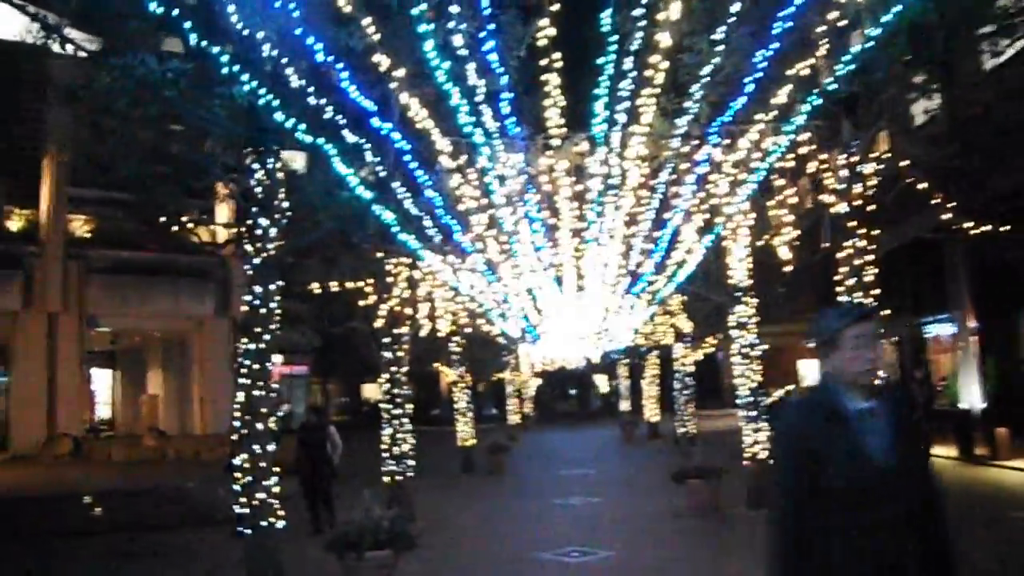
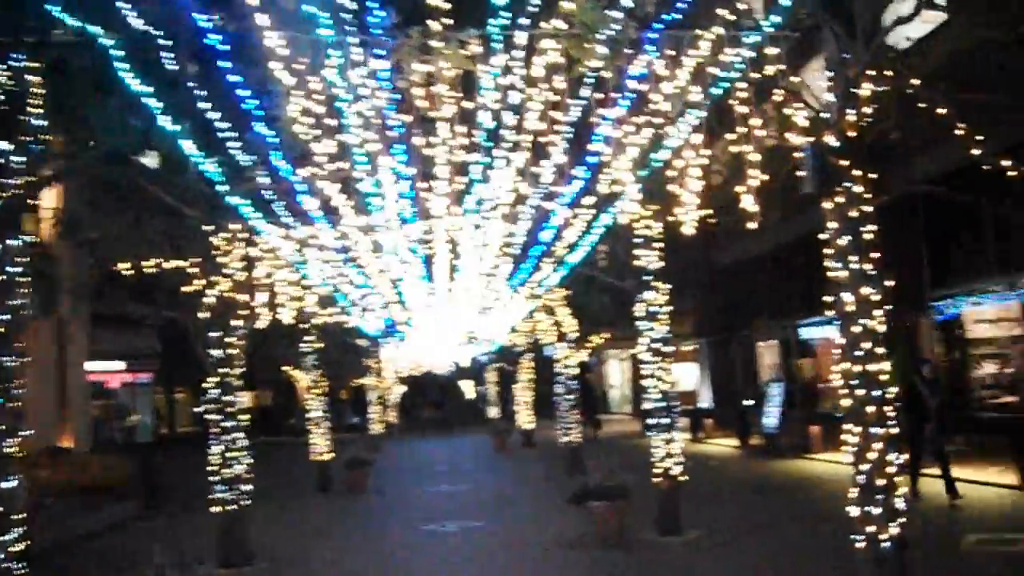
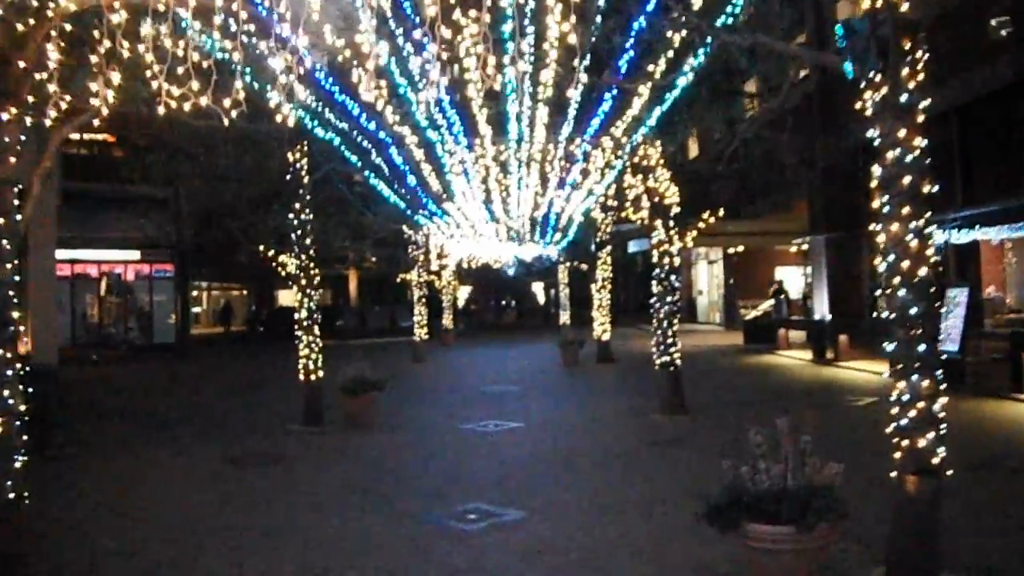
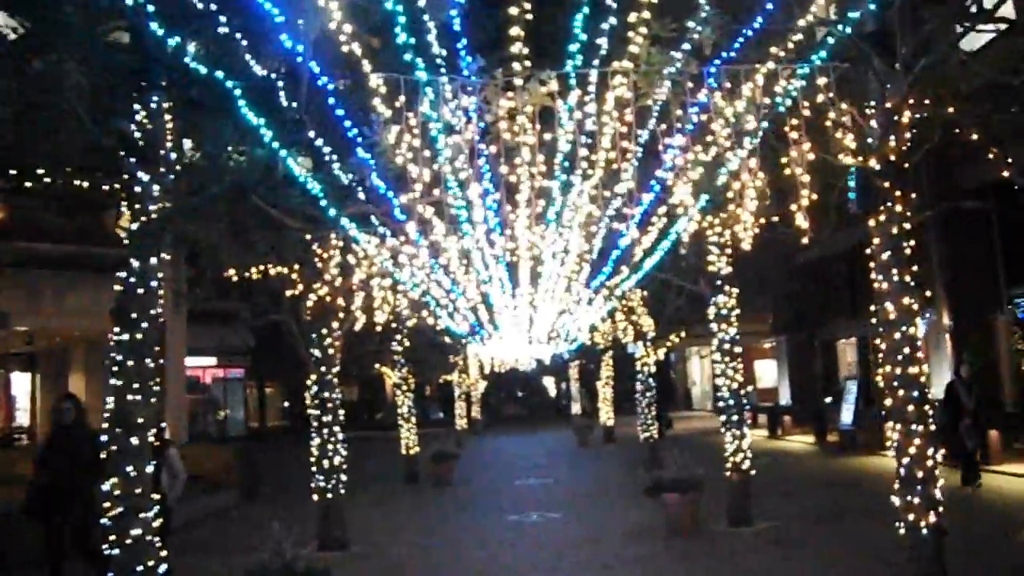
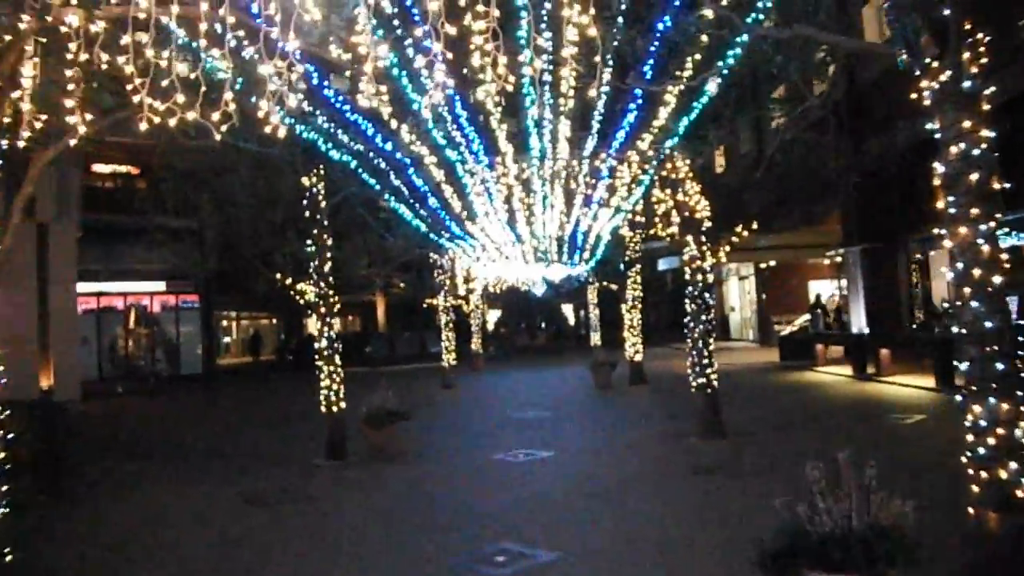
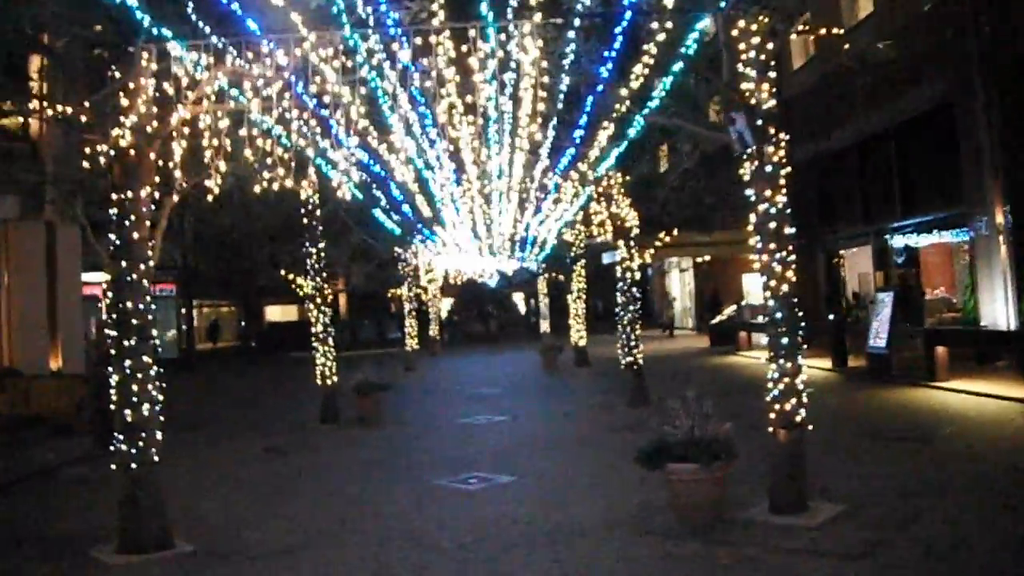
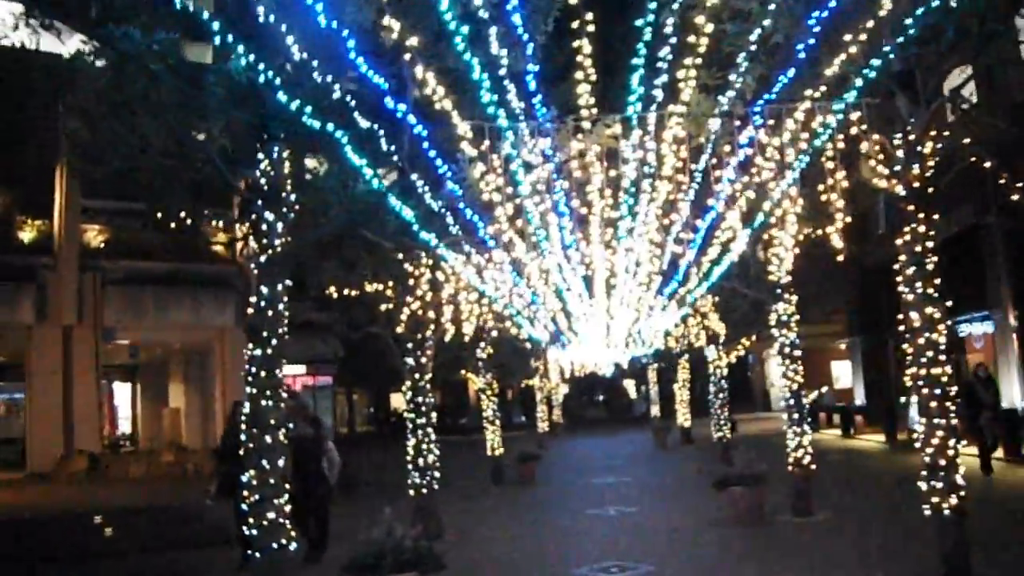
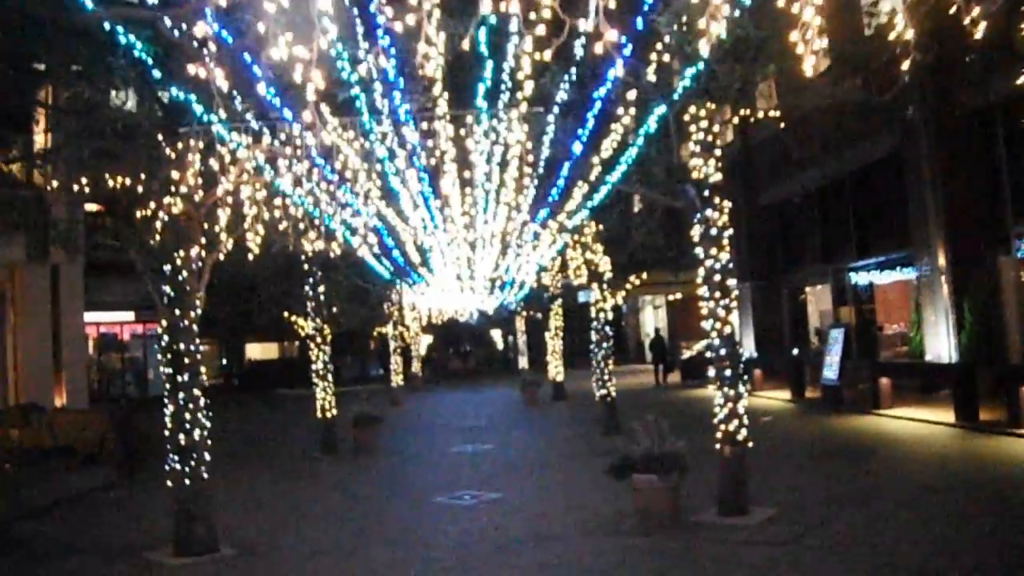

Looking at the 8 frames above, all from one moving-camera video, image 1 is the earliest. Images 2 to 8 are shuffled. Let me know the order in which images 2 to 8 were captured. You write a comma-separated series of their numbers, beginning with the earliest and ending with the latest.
7, 4, 2, 8, 6, 3, 5
